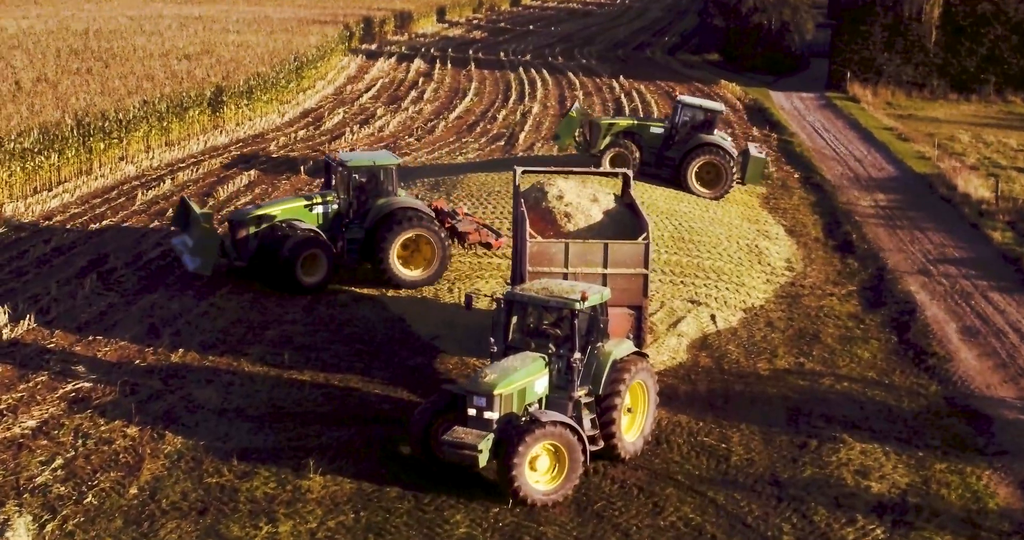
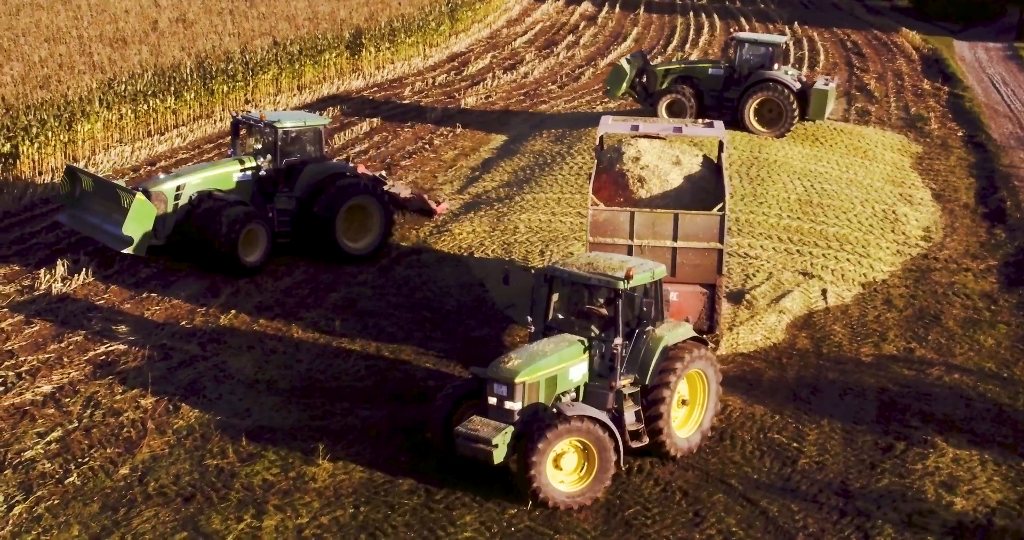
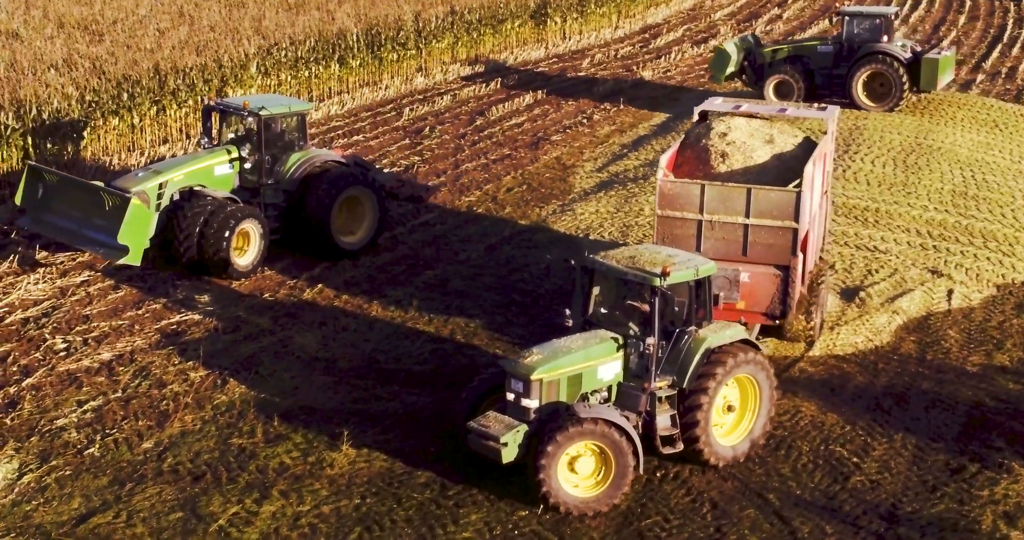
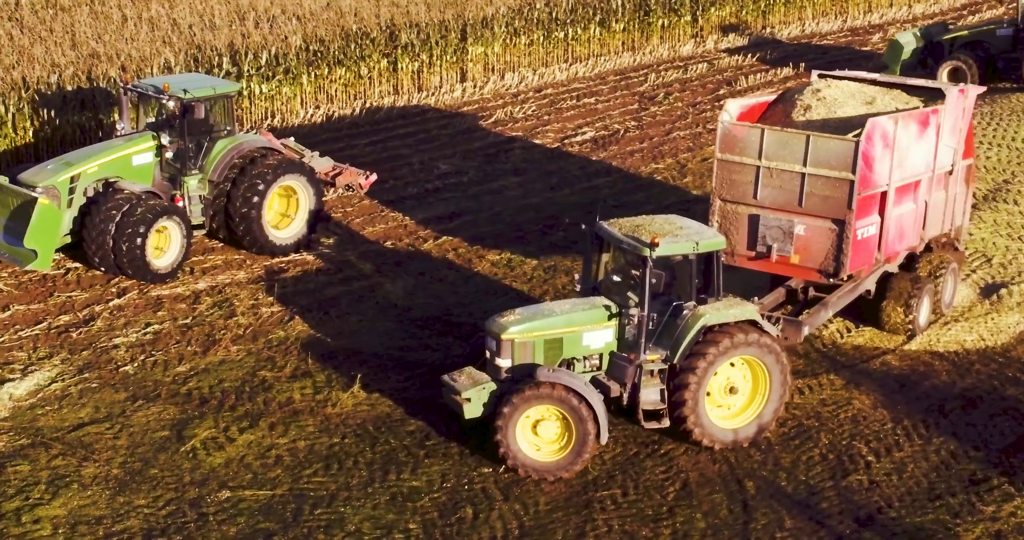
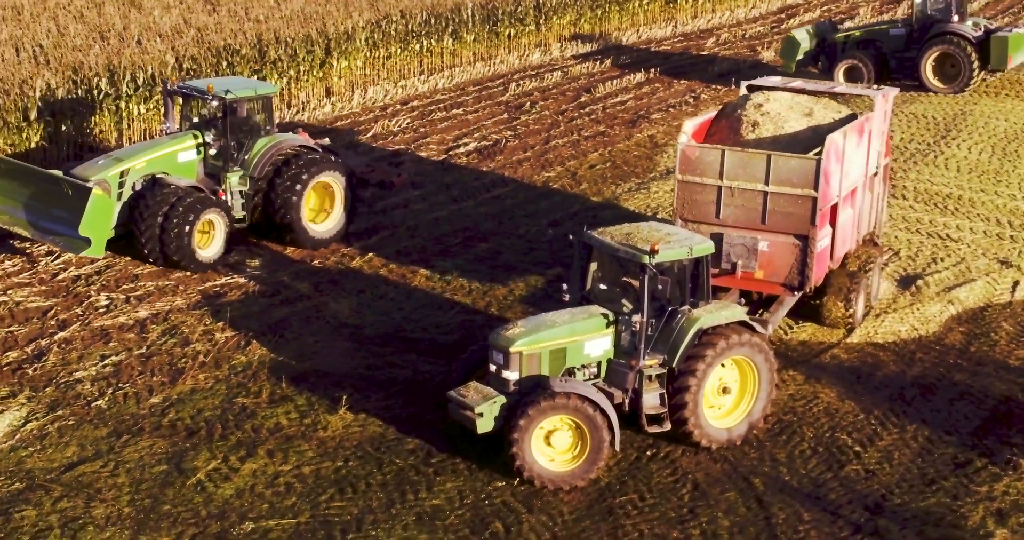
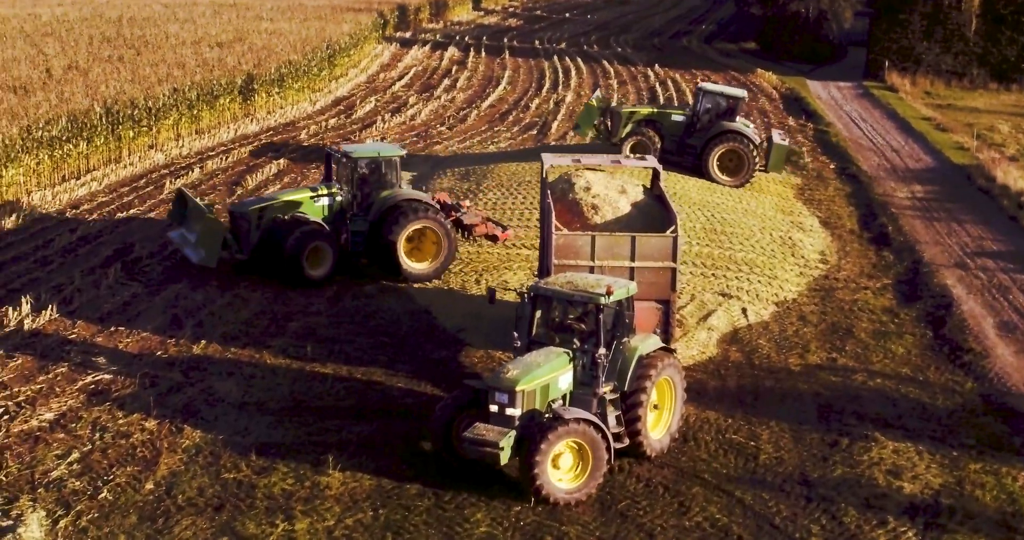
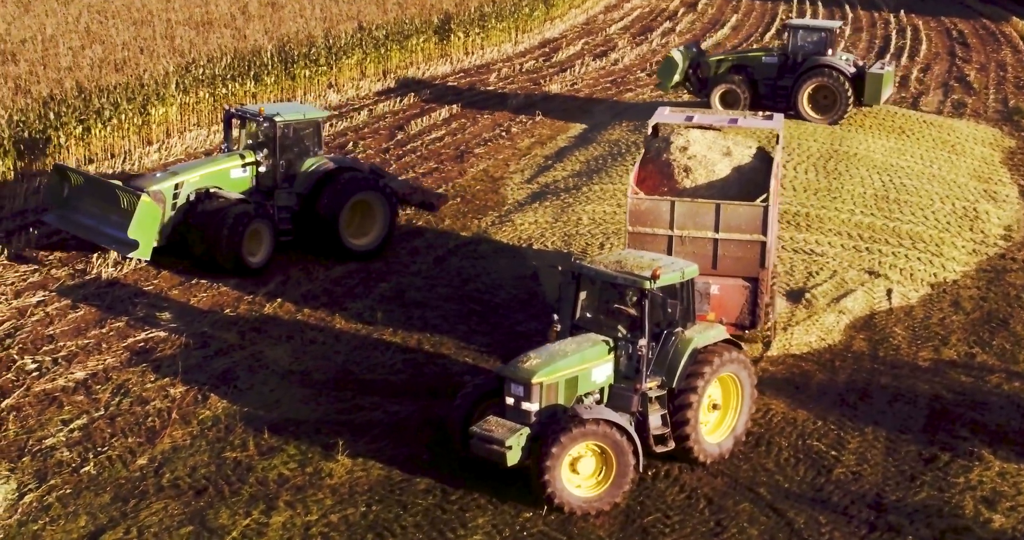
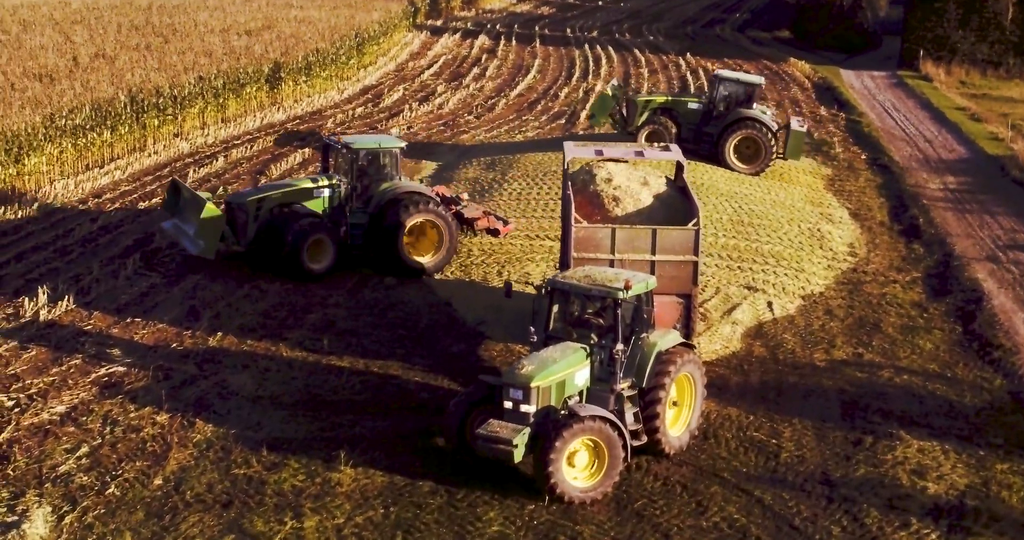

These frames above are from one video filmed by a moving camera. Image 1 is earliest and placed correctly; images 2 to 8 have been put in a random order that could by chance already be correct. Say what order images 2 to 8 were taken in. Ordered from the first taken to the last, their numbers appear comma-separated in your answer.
6, 8, 2, 7, 3, 5, 4
